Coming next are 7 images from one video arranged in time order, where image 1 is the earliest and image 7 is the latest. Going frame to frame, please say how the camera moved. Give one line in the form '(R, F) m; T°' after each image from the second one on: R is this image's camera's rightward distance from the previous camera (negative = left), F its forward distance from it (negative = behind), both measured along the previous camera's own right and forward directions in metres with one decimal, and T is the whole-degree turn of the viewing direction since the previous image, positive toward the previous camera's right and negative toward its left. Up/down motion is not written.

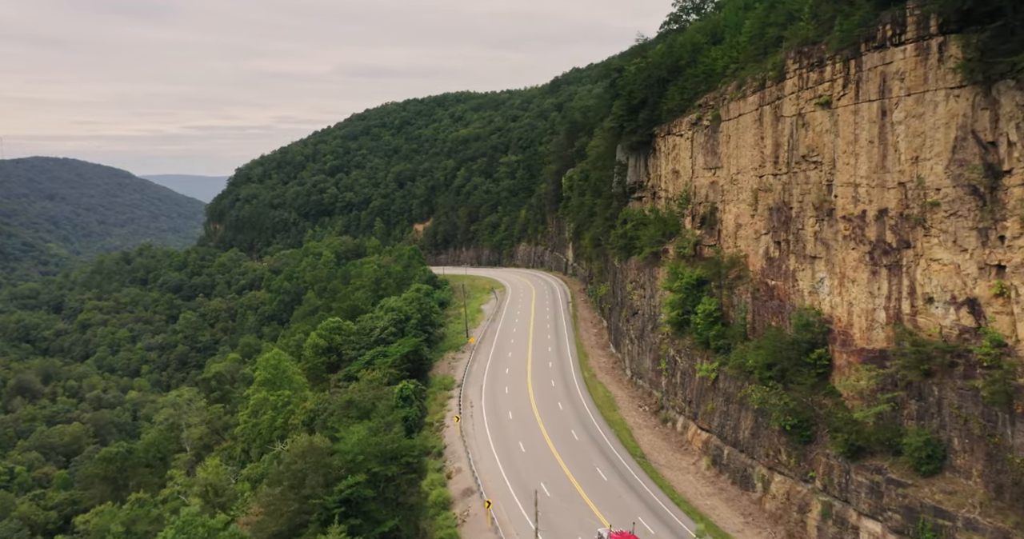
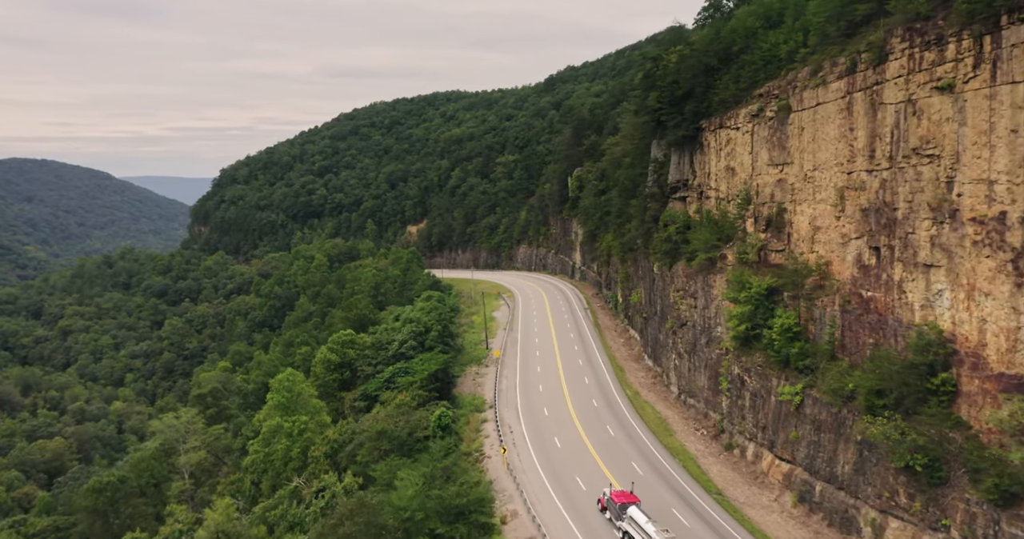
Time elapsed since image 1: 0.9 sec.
(-2.6, +4.3) m; +1°
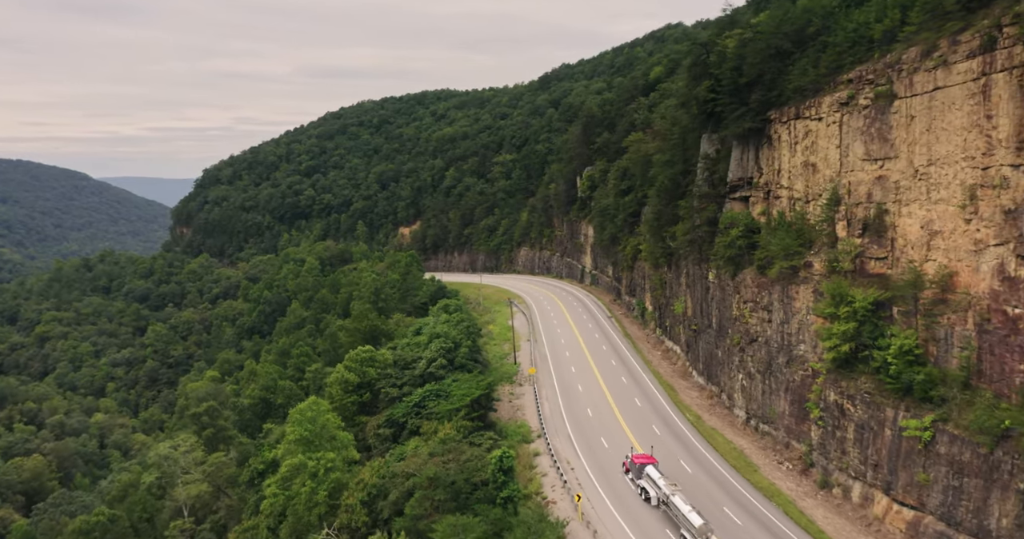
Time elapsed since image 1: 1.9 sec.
(-3.0, +4.8) m; +1°
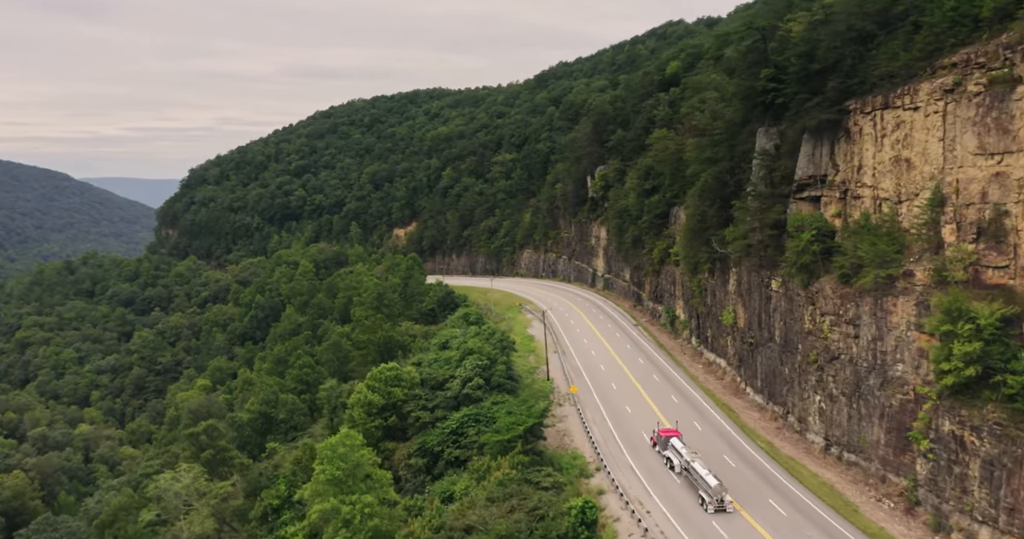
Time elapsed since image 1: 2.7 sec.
(-2.6, +4.2) m; +1°
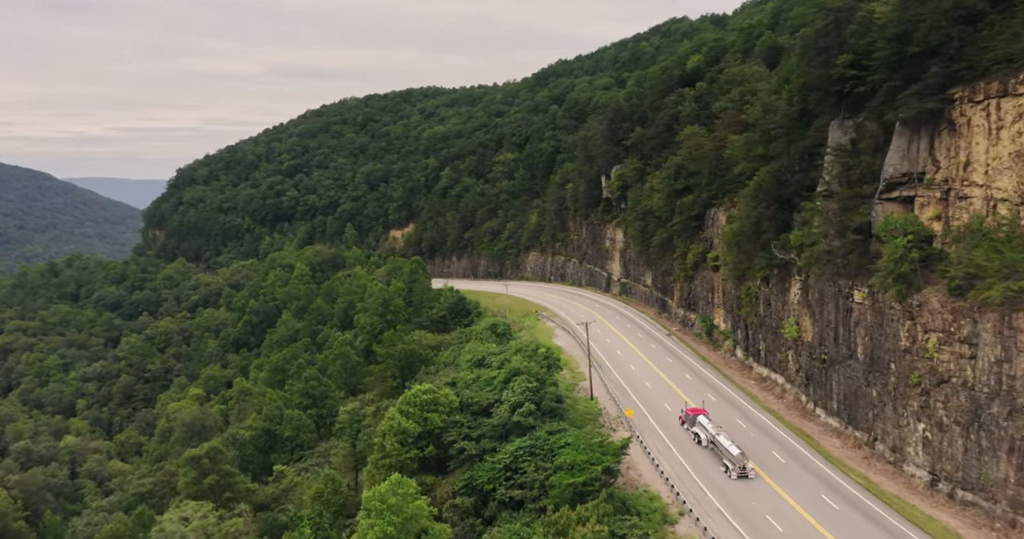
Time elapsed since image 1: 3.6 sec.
(-2.6, +4.2) m; +1°
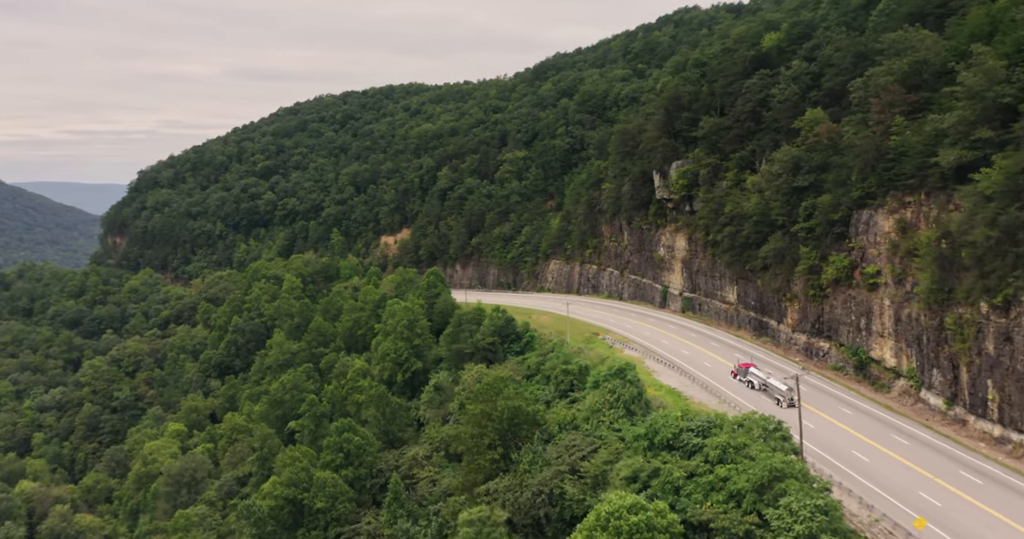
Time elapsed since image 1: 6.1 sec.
(-7.4, +12.2) m; +3°
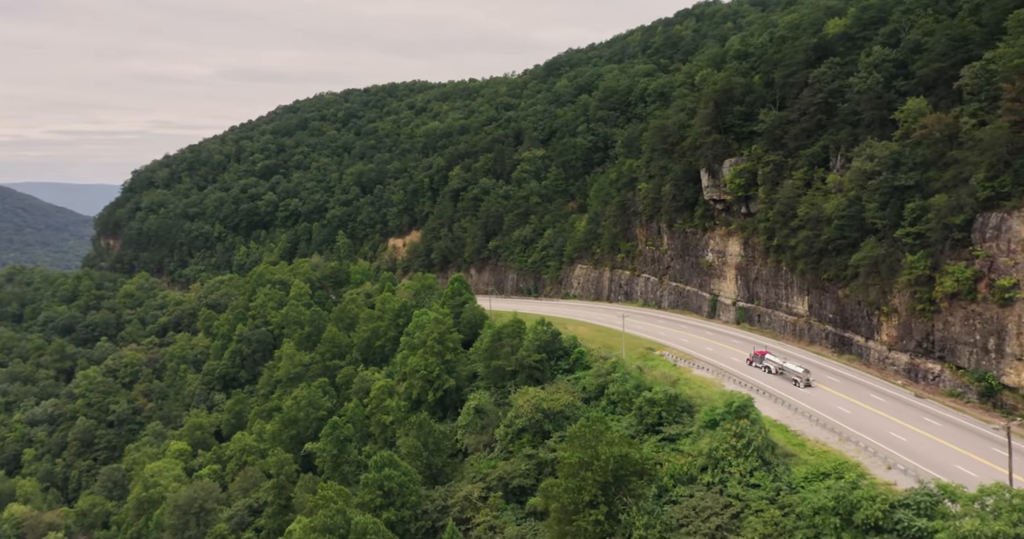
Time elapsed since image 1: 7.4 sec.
(-3.8, +6.0) m; +1°
